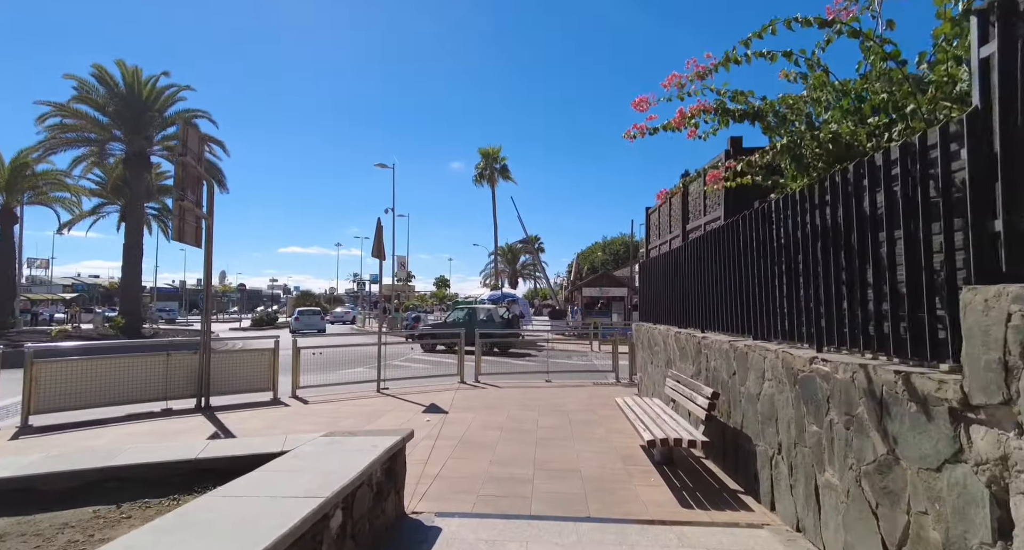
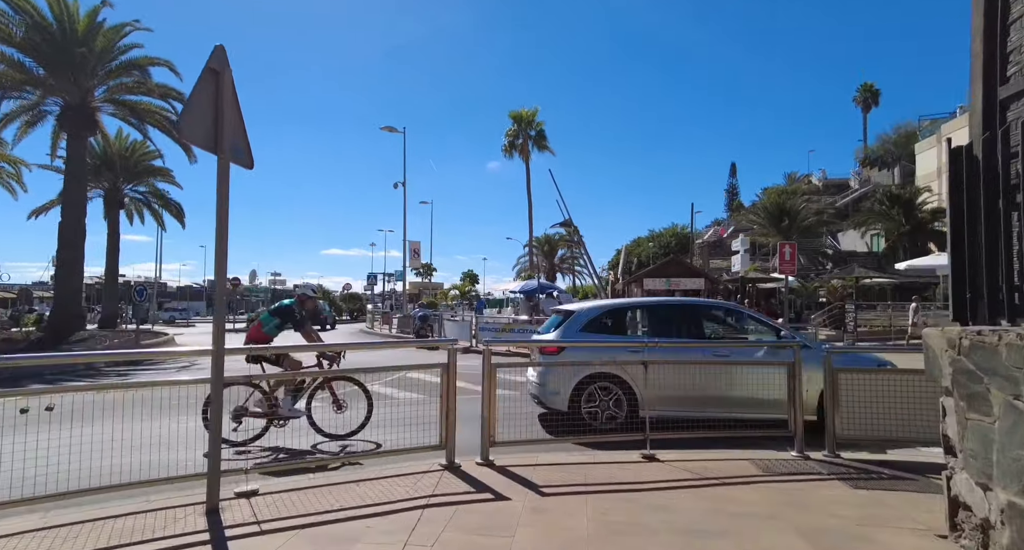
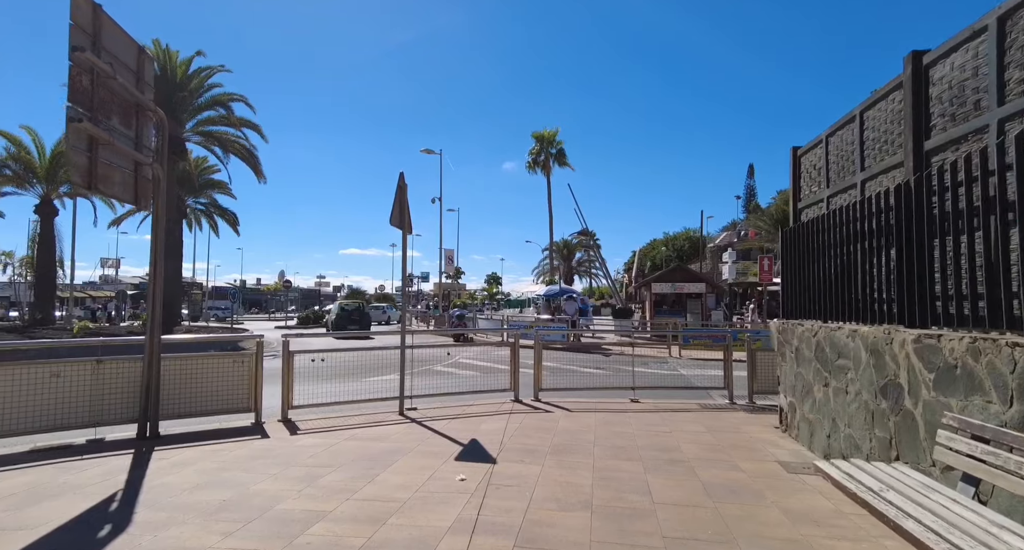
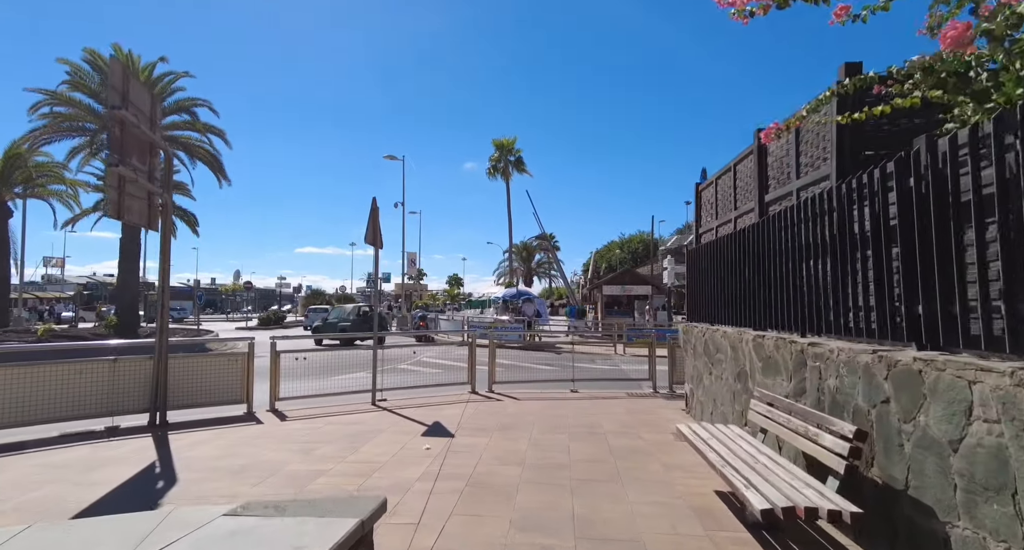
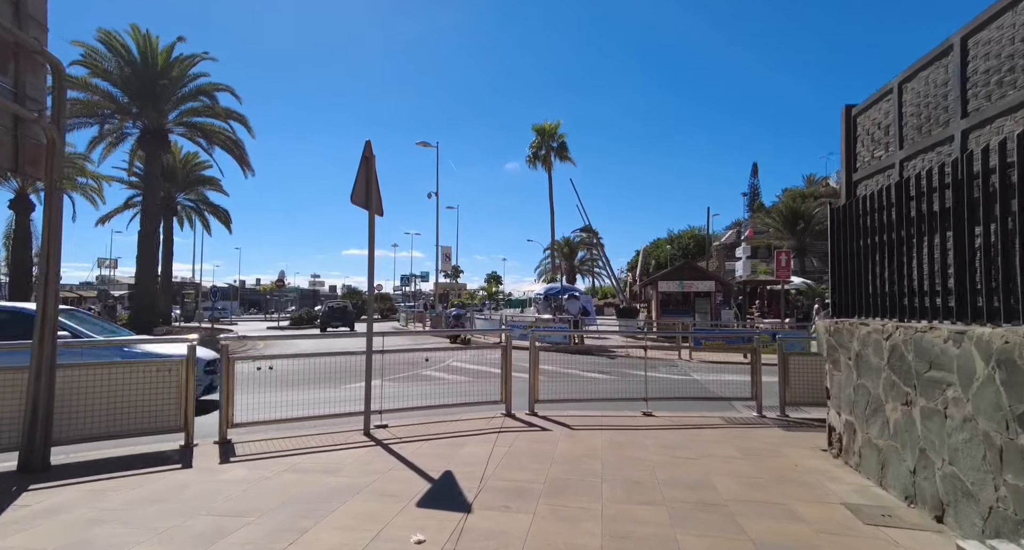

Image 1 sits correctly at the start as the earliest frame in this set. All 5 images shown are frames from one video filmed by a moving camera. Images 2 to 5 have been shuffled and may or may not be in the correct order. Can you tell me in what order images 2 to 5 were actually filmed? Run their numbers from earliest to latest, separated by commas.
4, 3, 5, 2
